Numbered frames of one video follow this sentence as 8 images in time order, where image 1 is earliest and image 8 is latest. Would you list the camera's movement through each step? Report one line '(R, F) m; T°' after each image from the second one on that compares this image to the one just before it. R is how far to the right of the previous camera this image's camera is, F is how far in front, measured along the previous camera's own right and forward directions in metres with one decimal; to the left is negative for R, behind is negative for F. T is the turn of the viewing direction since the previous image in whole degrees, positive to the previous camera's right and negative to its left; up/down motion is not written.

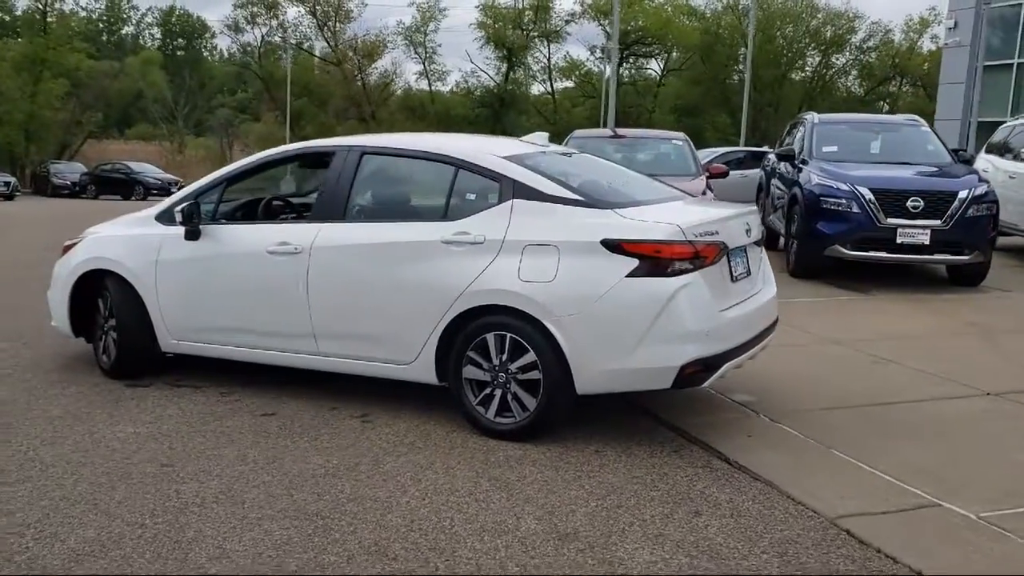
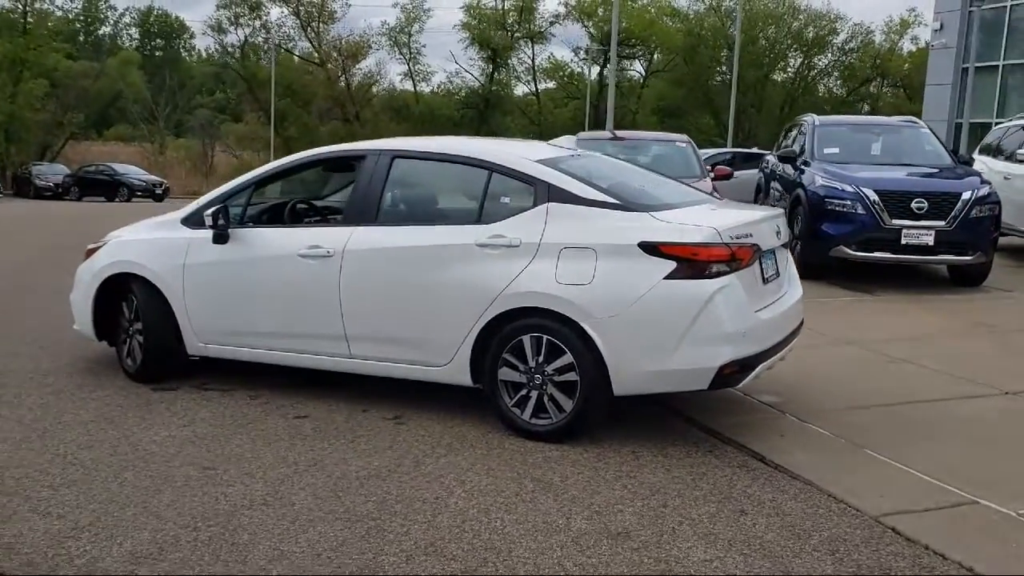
(-0.3, 0.0) m; +1°
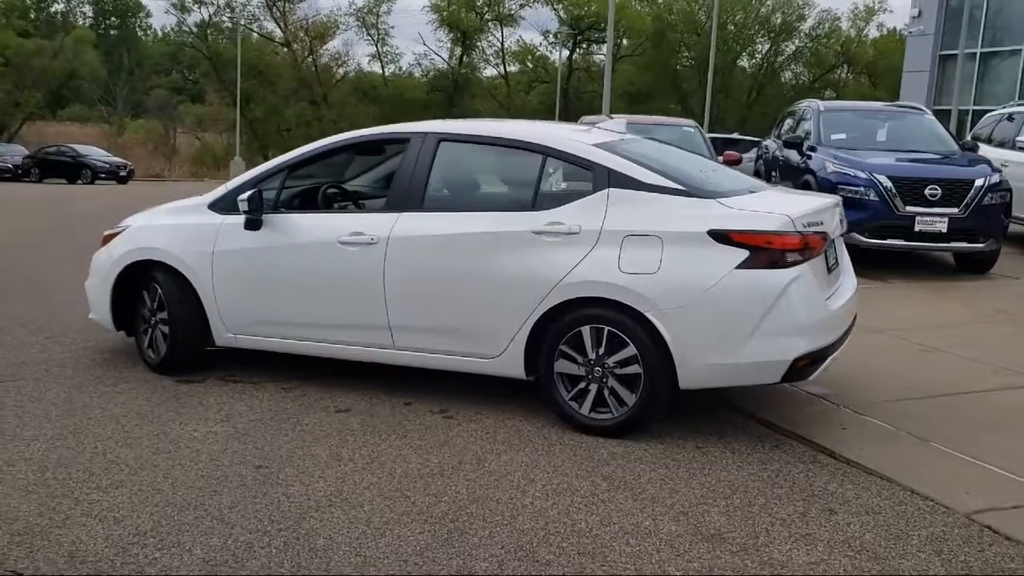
(-0.5, +0.2) m; +2°
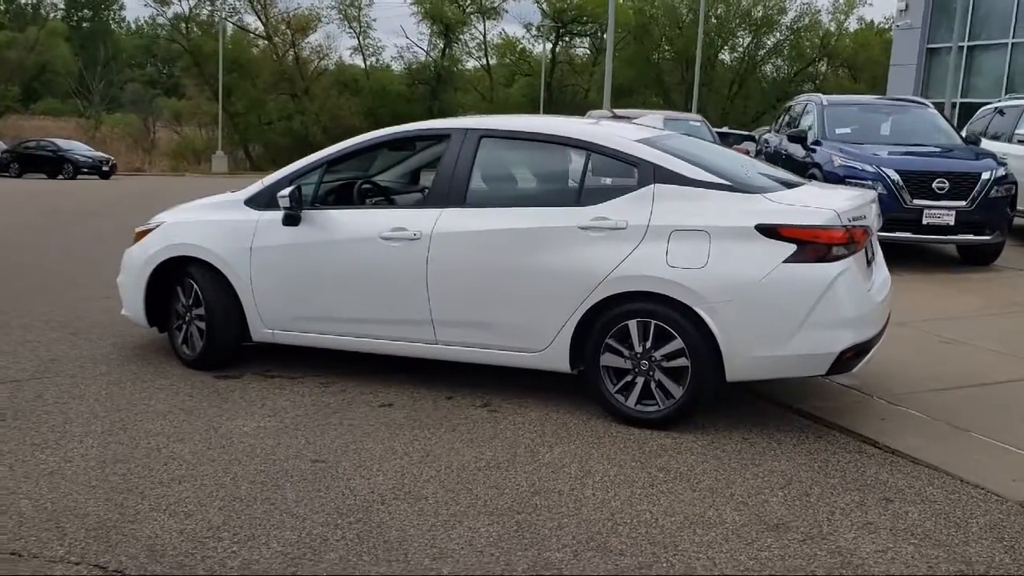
(-0.3, -0.1) m; +1°
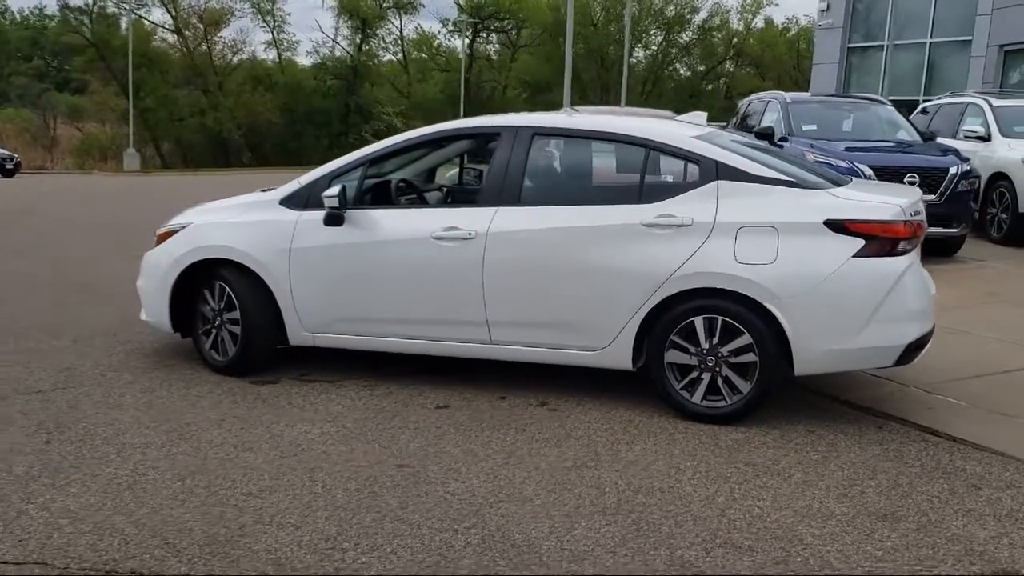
(-0.8, +0.1) m; +5°
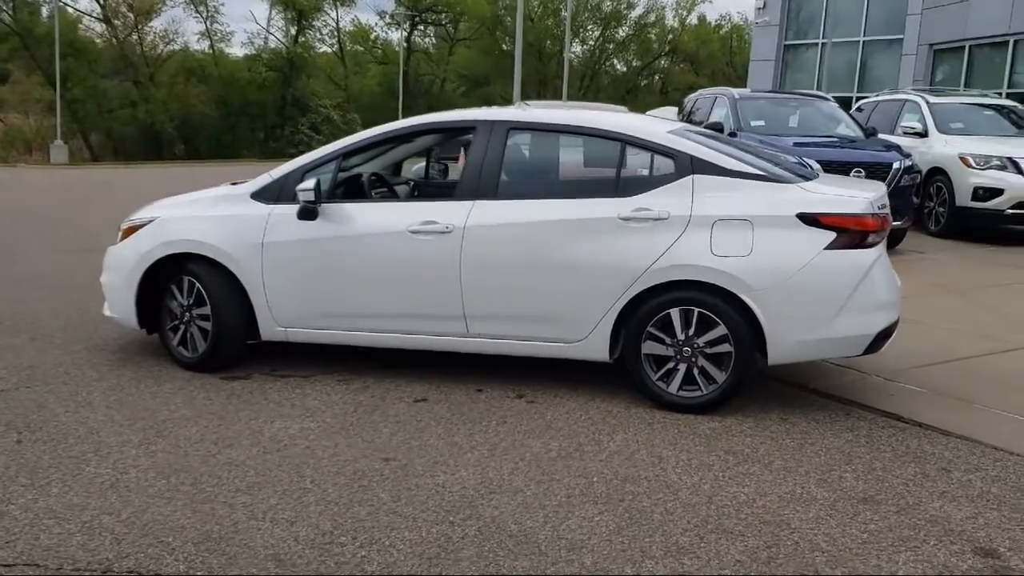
(-0.2, 0.0) m; +4°
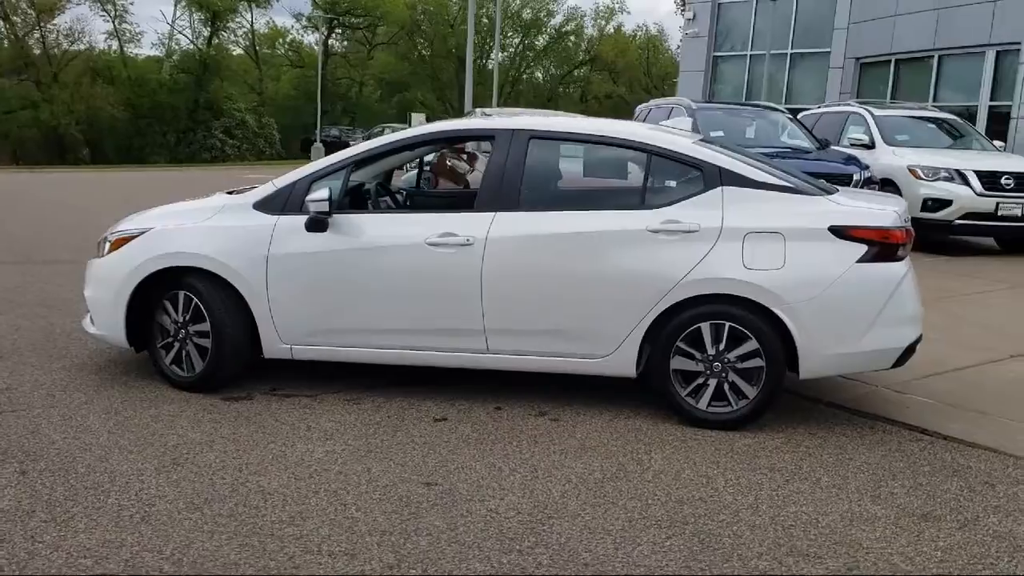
(-0.6, +0.2) m; +5°
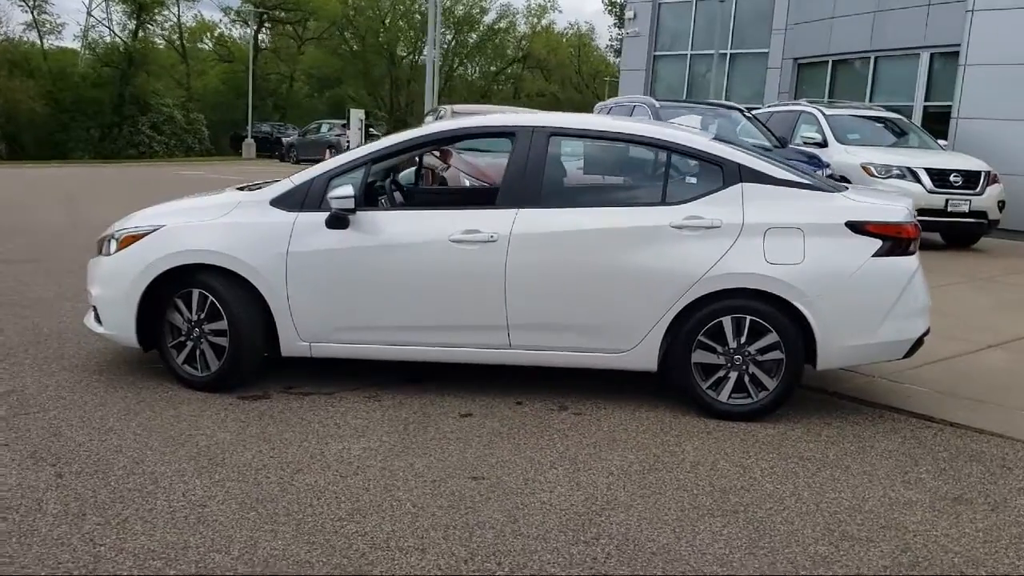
(-0.5, 0.0) m; +4°
